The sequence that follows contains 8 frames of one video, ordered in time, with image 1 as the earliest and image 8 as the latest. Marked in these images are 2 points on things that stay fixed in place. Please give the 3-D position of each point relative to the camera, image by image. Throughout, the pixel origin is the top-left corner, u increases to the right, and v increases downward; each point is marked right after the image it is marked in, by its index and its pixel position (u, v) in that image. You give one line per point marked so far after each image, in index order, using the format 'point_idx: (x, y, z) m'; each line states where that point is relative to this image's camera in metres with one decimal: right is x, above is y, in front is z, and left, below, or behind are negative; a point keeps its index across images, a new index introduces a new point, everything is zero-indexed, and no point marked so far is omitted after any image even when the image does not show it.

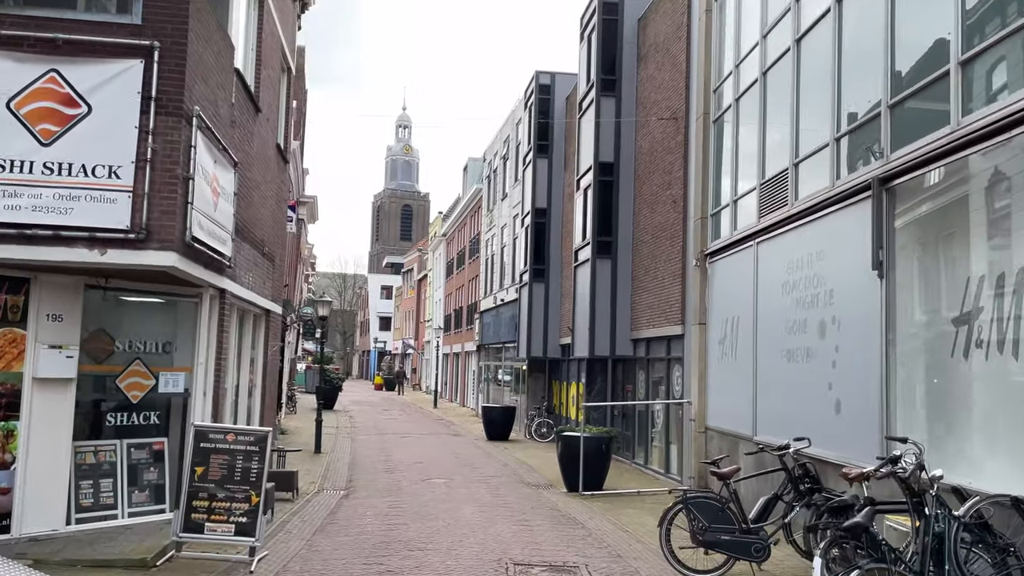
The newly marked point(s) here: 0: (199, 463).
0: (-2.8, -1.6, +7.7) m
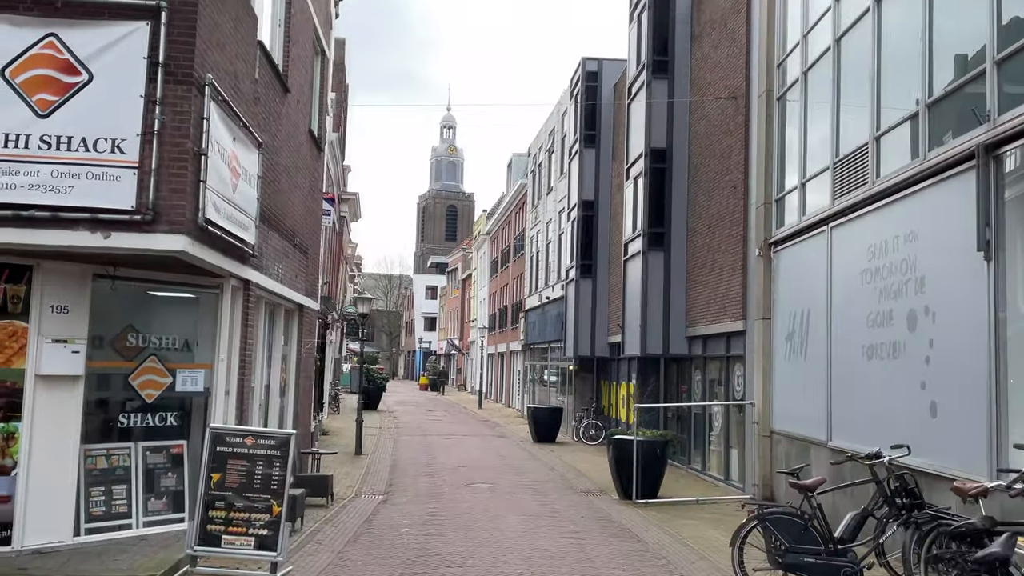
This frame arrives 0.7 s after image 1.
0: (-2.4, -1.5, +7.0) m
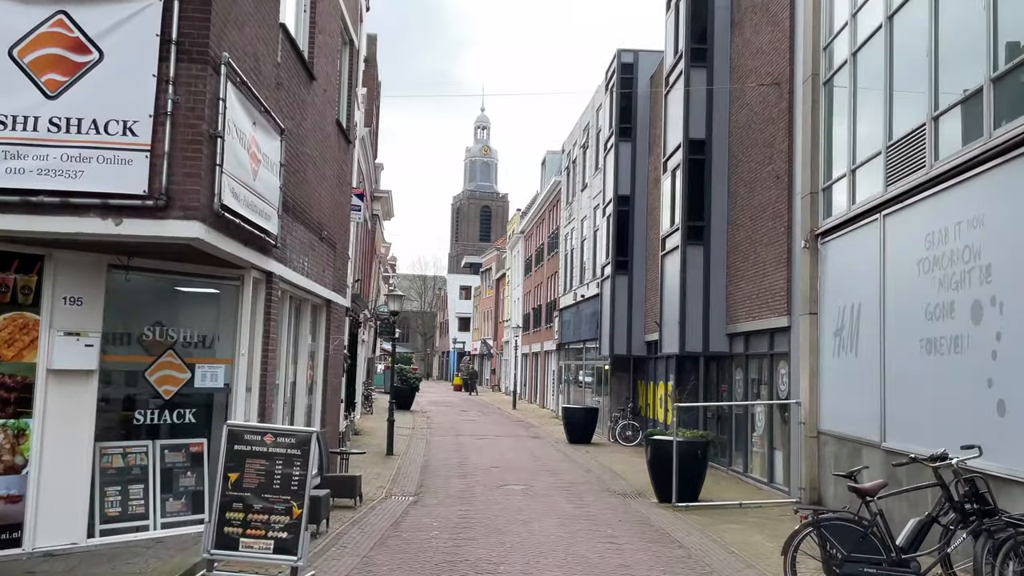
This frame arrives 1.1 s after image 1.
0: (-2.1, -1.4, +6.7) m
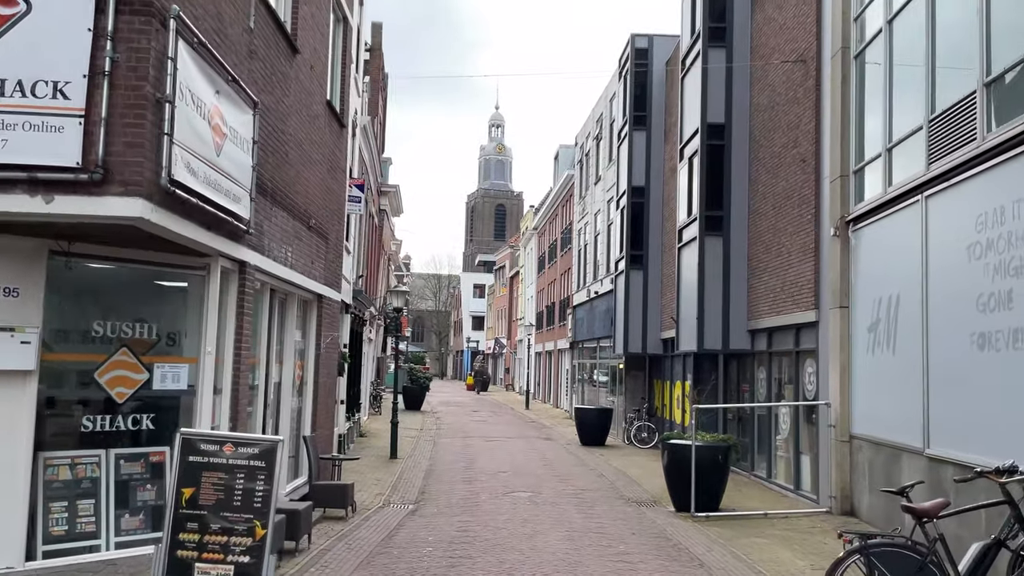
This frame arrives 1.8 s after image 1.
0: (-2.2, -1.3, +5.8) m
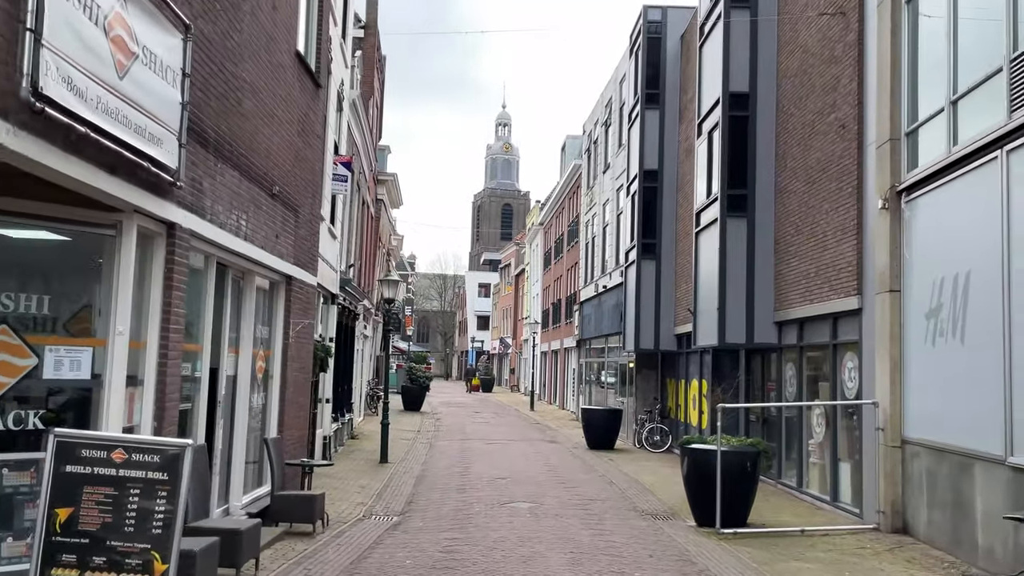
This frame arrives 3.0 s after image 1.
0: (-2.2, -1.1, +4.4) m
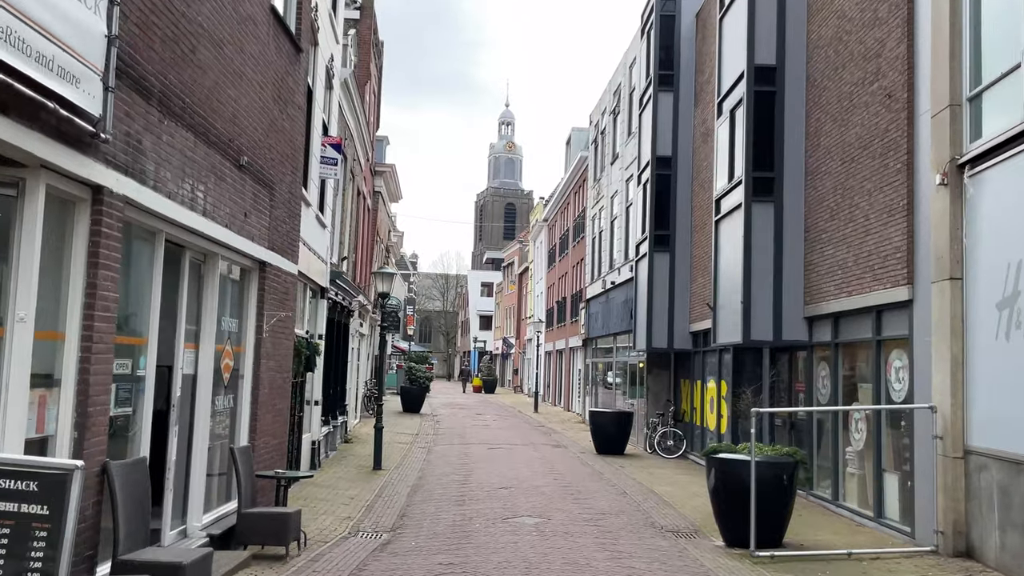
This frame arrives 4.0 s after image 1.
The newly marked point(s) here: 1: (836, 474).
0: (-2.2, -0.9, +3.2) m
1: (+4.0, -2.3, +10.8) m
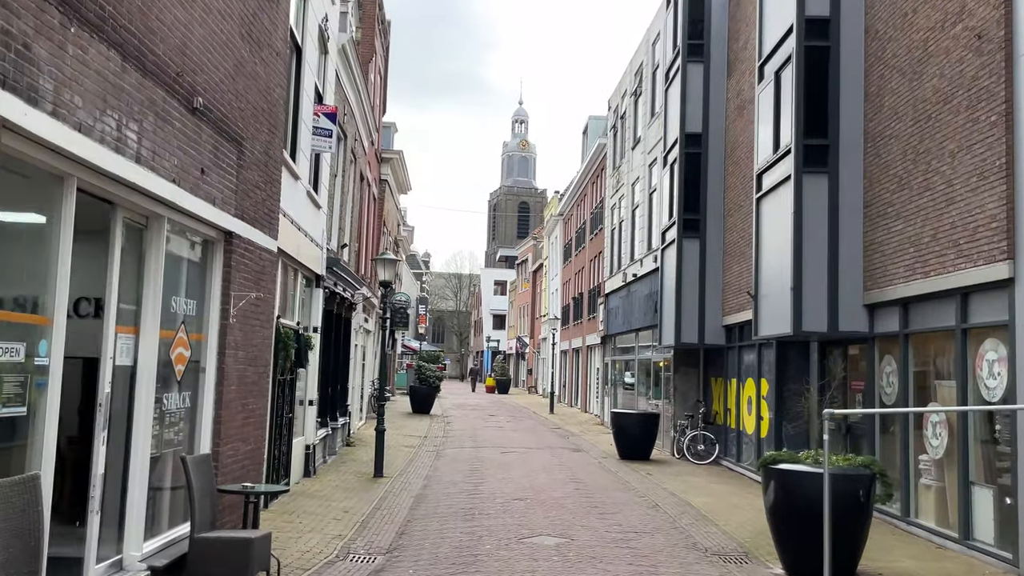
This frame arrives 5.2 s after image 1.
0: (-2.2, -0.7, +1.7) m
1: (+4.2, -2.1, +9.3) m
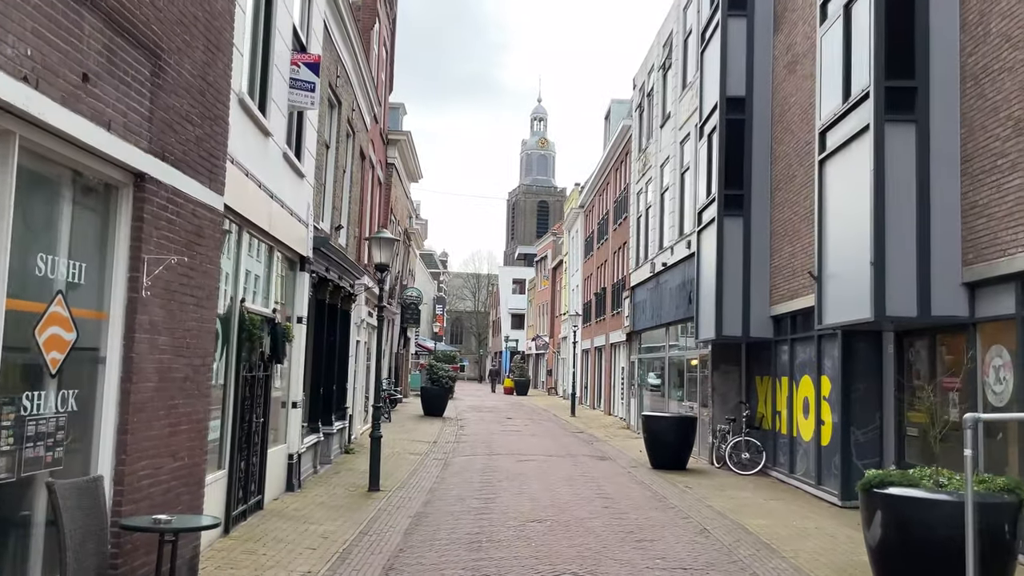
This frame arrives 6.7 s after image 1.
0: (-2.2, -0.5, -0.1) m
1: (+4.3, -1.9, +7.3) m
